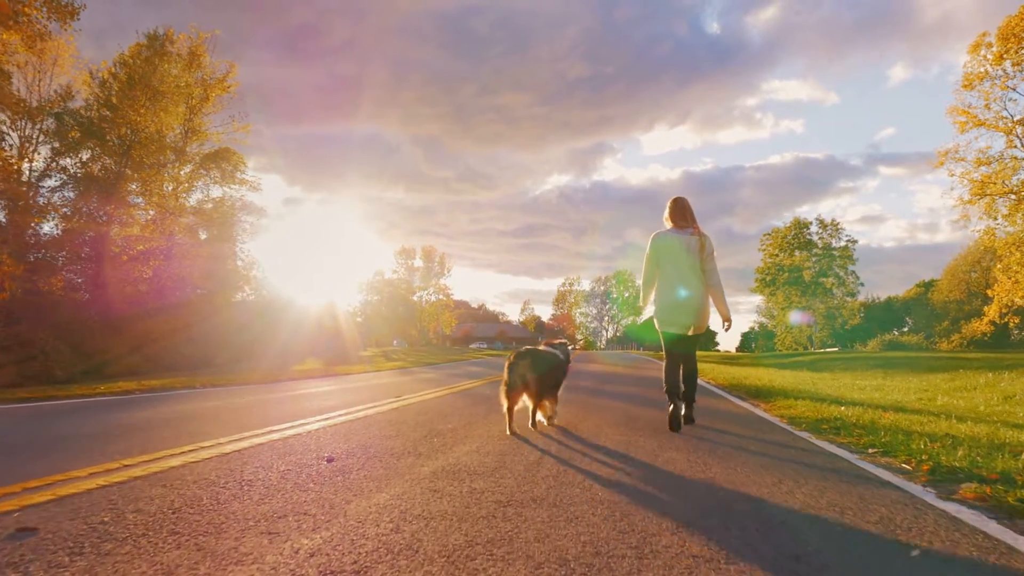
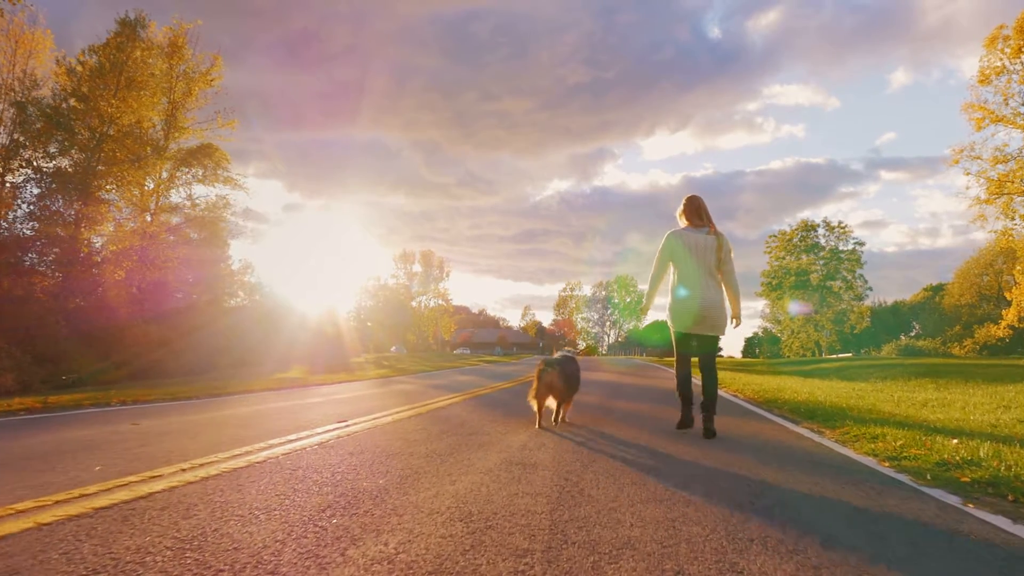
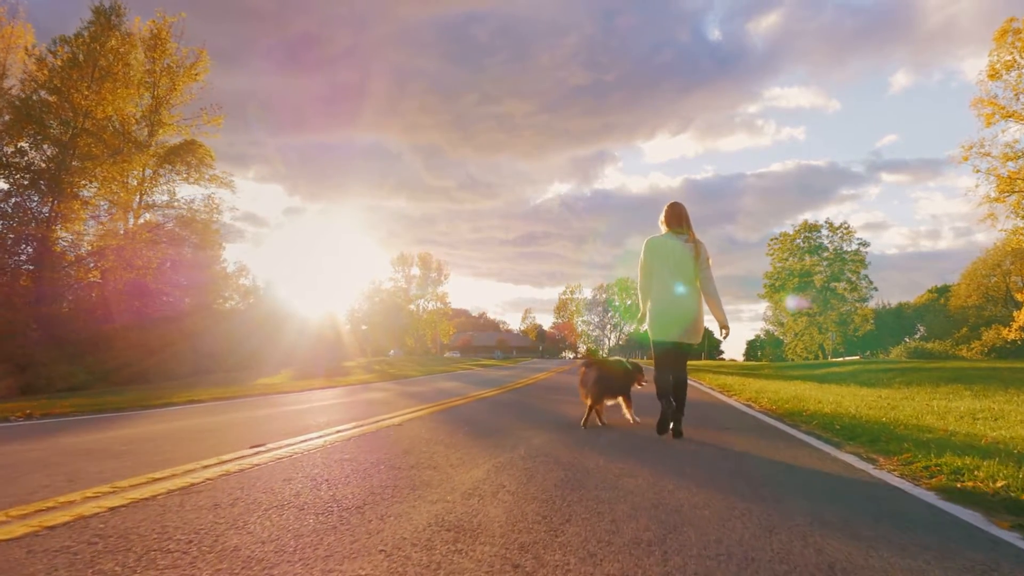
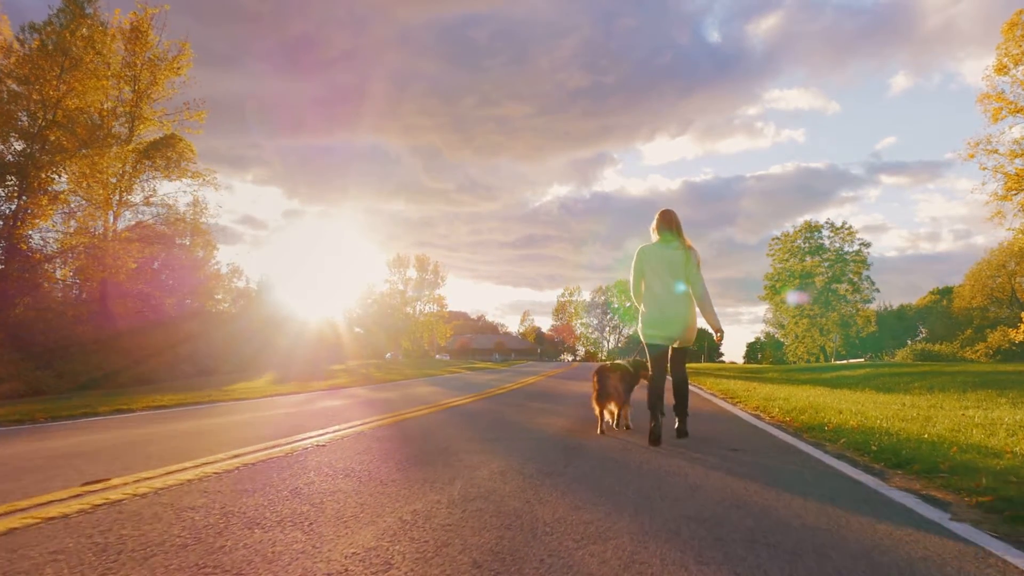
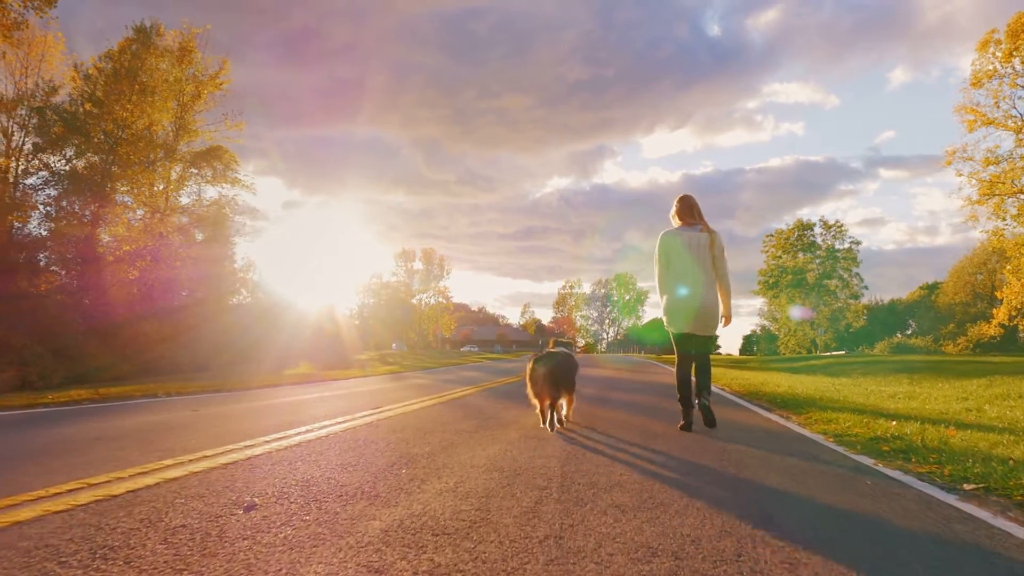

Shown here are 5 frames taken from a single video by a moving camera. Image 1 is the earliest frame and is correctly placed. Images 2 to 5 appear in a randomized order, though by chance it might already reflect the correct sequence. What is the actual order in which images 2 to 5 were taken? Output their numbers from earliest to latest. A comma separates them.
5, 2, 3, 4
